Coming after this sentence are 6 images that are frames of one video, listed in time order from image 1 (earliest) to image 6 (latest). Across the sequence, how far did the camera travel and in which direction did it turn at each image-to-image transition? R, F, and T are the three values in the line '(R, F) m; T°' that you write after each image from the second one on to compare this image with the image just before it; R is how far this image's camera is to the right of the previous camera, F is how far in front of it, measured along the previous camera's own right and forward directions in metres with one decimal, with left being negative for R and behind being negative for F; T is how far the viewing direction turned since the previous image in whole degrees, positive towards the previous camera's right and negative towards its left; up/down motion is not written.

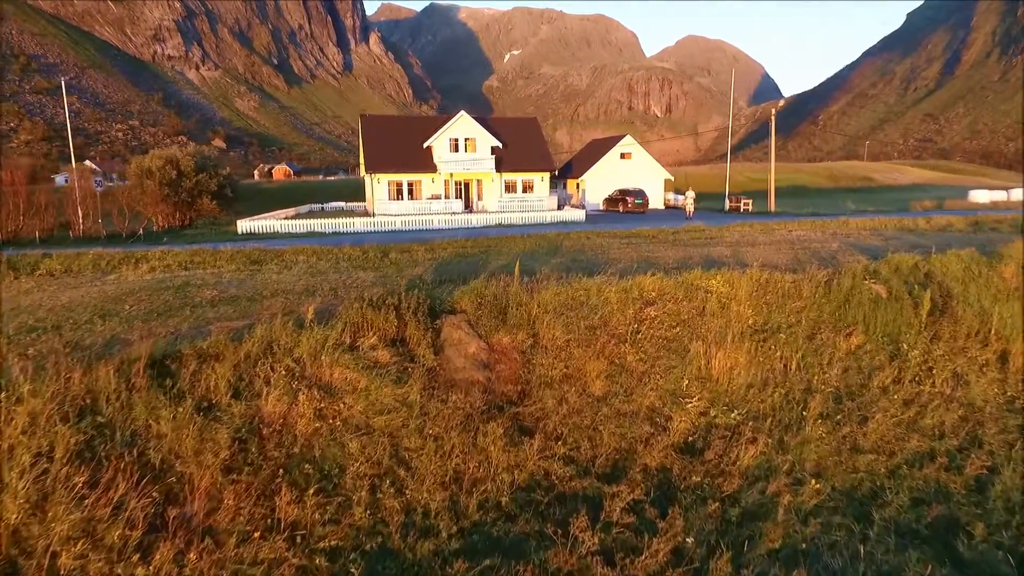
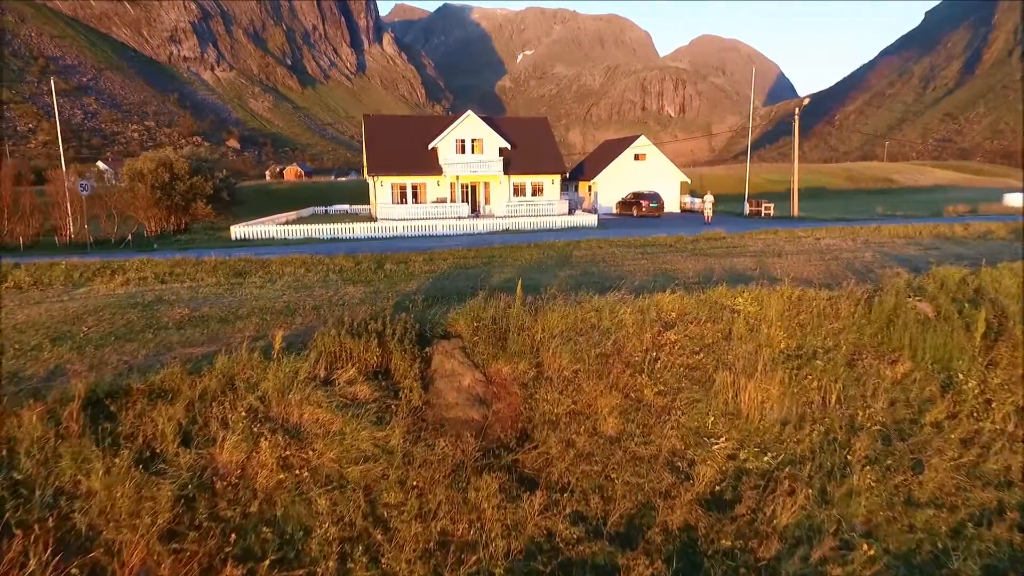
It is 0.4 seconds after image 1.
(+0.2, +1.4) m; -1°
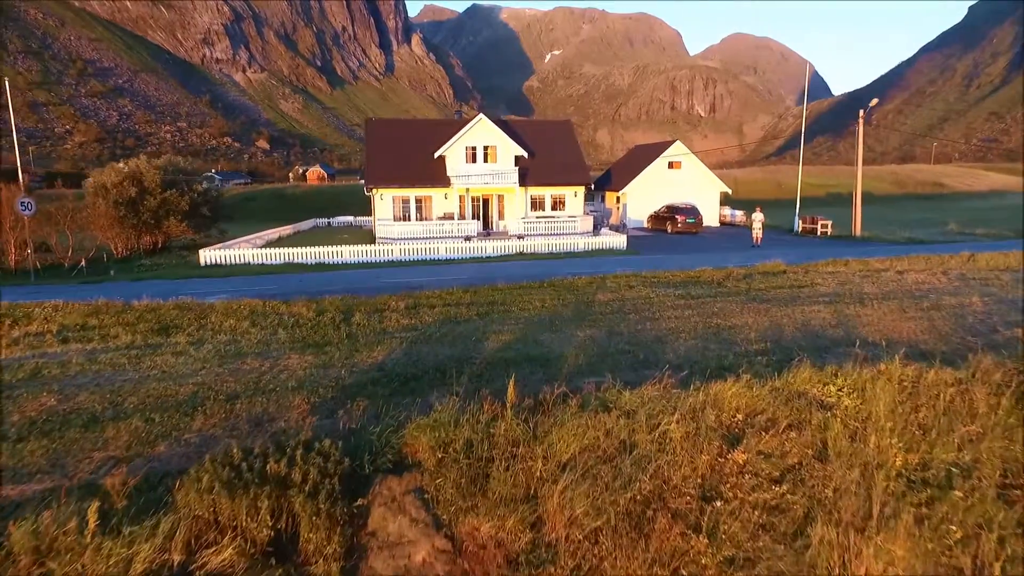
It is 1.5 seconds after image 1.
(+0.4, +3.6) m; -2°
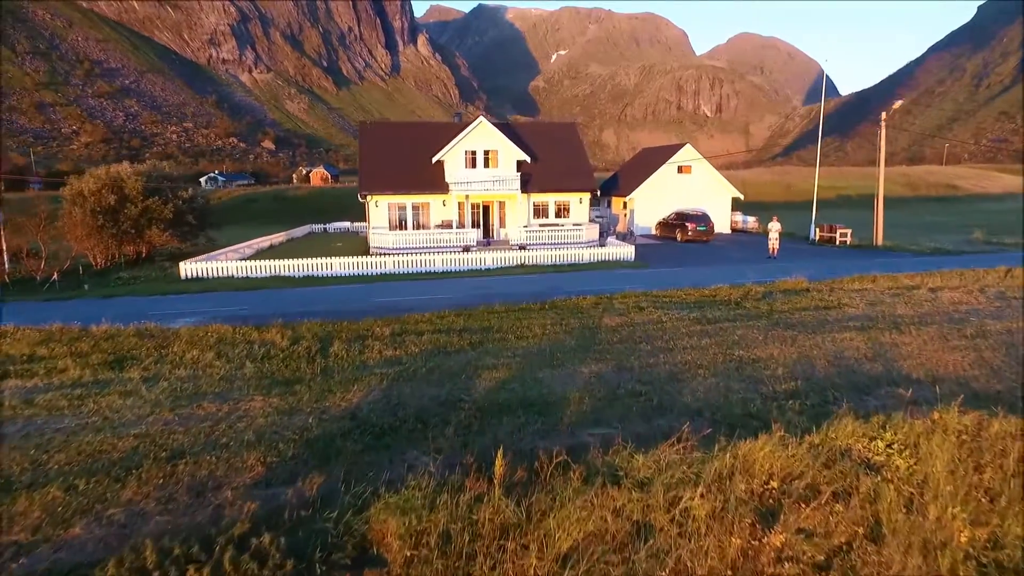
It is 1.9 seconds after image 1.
(+0.2, +1.3) m; -1°
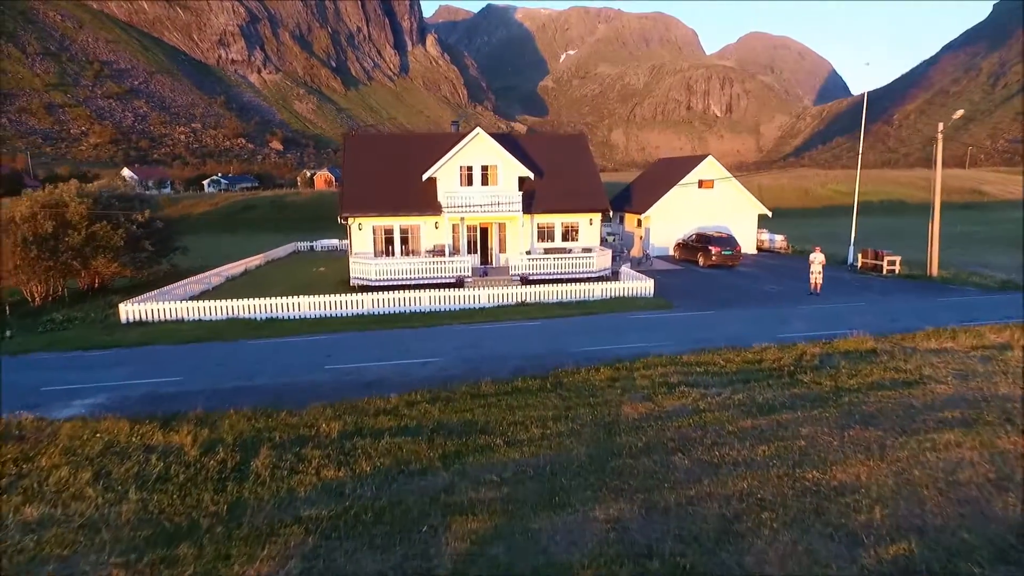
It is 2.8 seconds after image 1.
(+0.3, +3.0) m; -1°
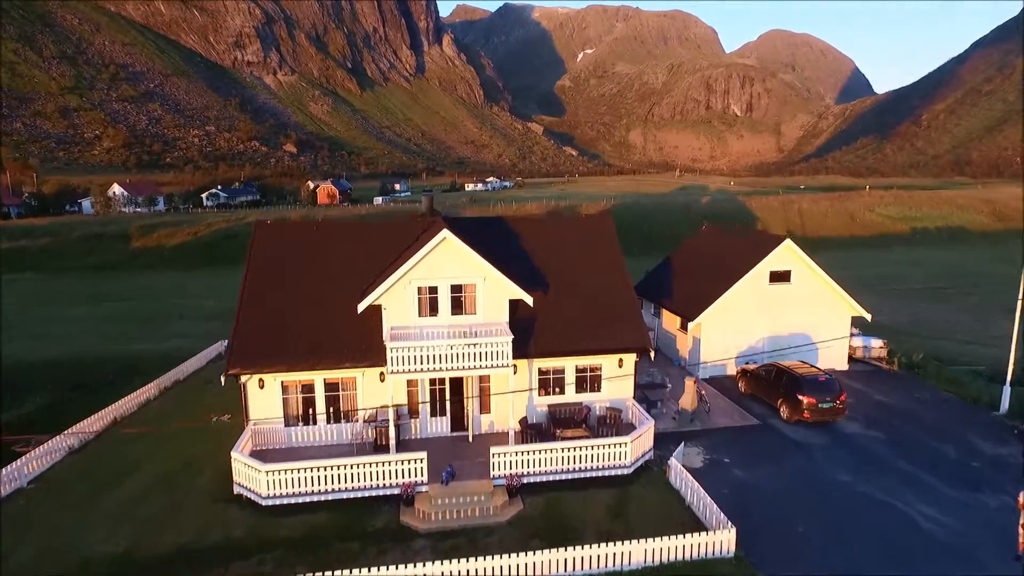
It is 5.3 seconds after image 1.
(+0.7, +8.1) m; -2°
